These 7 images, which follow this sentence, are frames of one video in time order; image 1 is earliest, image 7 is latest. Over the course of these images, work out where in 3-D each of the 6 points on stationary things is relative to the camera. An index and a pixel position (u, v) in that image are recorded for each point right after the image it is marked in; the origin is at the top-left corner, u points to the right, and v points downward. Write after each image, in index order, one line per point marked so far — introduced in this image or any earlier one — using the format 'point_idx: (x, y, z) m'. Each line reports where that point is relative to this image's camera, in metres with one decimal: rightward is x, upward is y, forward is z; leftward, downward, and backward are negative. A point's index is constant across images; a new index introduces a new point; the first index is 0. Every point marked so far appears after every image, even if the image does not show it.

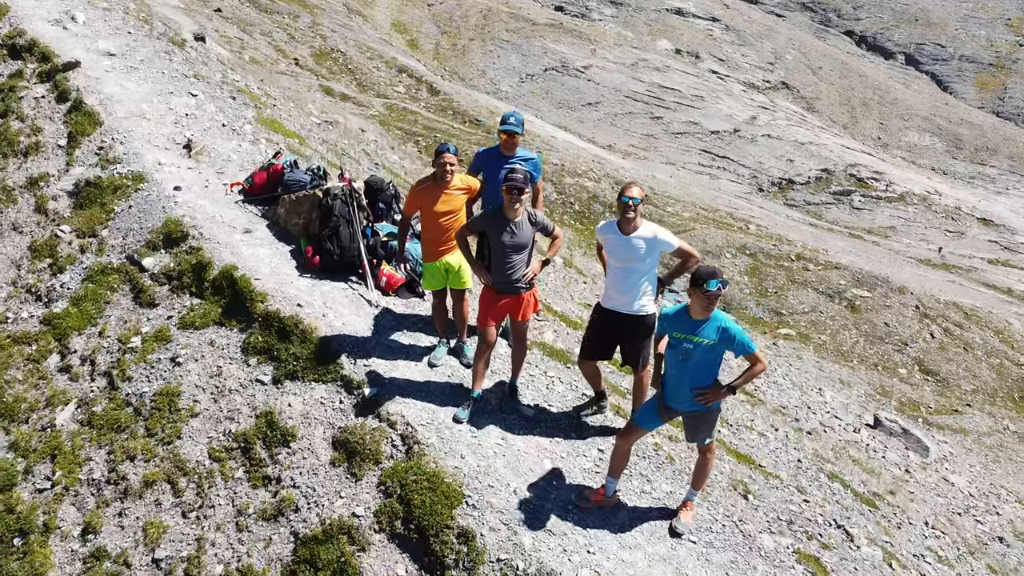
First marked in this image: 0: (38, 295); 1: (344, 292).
0: (-6.2, -0.1, +10.6) m
1: (-2.1, -0.2, +10.0) m
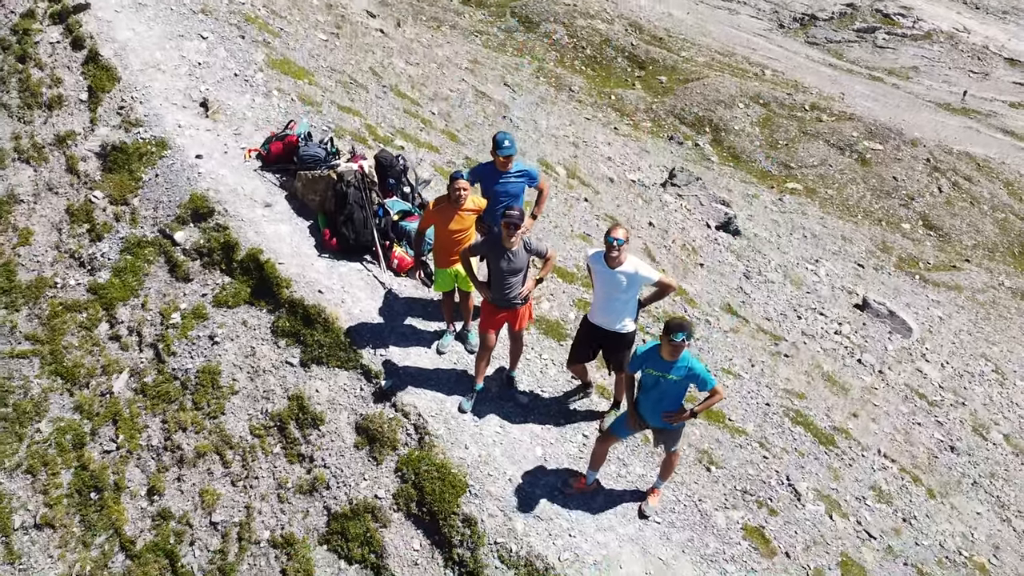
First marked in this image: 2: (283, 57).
0: (-6.2, +0.4, +11.7) m
1: (-2.1, +0.1, +11.0) m
2: (-4.4, +4.3, +15.6) m
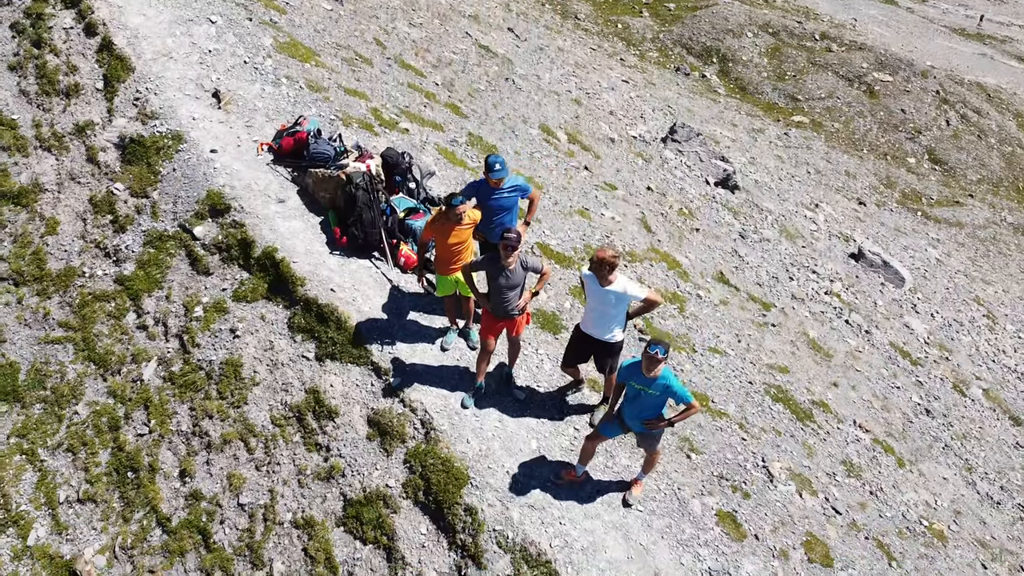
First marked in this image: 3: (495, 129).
0: (-6.2, +0.6, +12.4) m
1: (-2.1, +0.2, +11.8) m
2: (-4.3, +4.8, +16.0) m
3: (-0.4, +3.6, +18.4) m
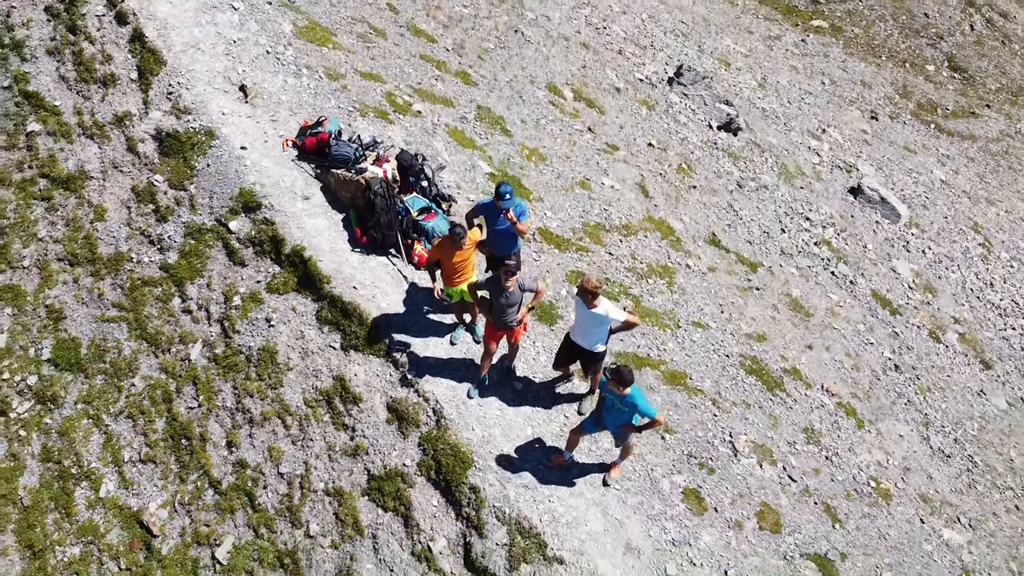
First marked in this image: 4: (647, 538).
0: (-6.1, +0.8, +13.9) m
1: (-2.0, +0.3, +13.2) m
2: (-4.2, +5.5, +16.8) m
3: (-0.2, +4.5, +19.3) m
4: (+1.8, -3.4, +11.2) m
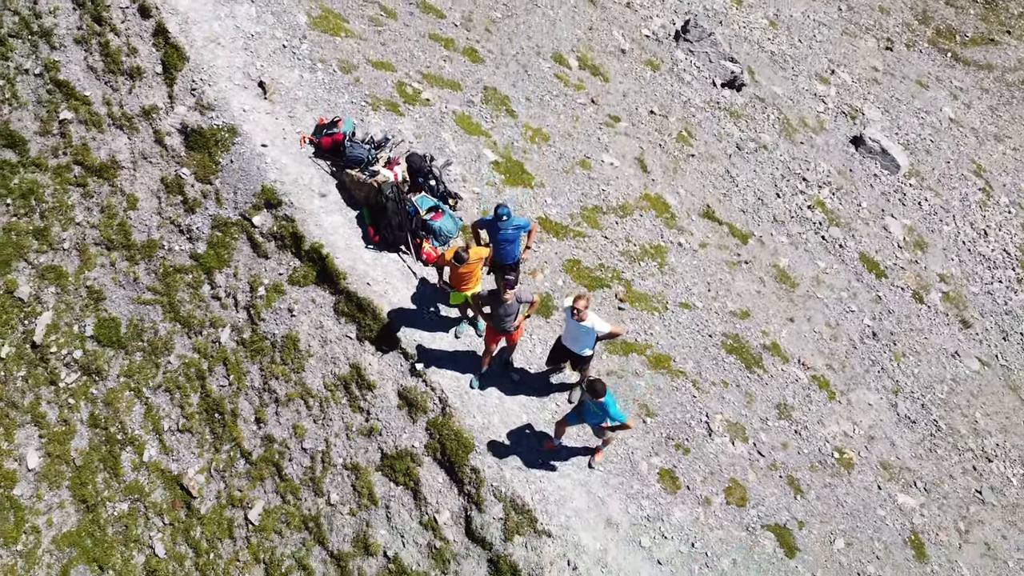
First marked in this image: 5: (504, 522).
0: (-6.1, +1.1, +15.1) m
1: (-2.0, +0.5, +14.4) m
2: (-4.1, +6.0, +17.4) m
3: (-0.1, +5.3, +20.0) m
4: (+1.8, -3.5, +12.8) m
5: (-0.1, -3.6, +12.4) m
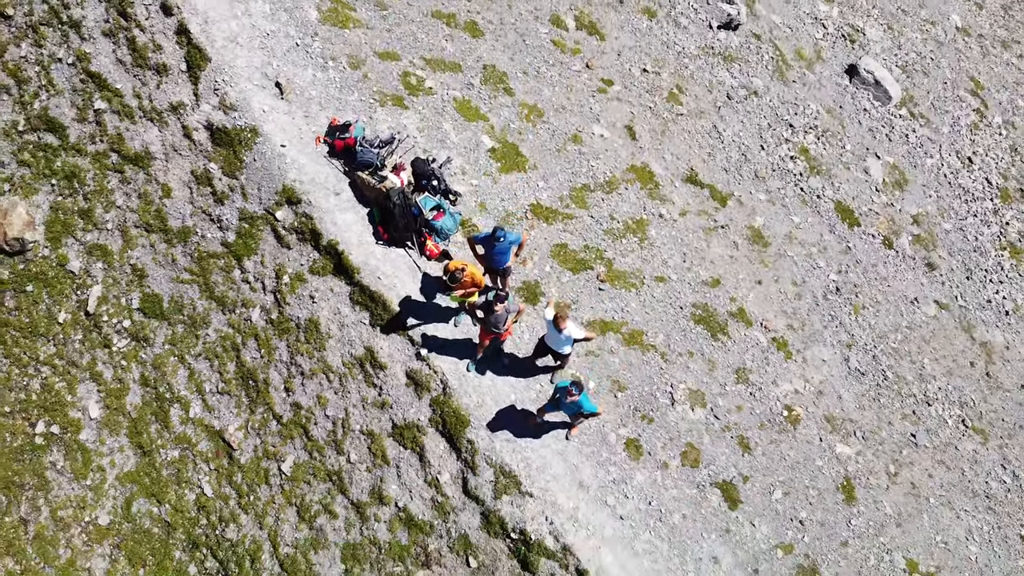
0: (-6.2, +1.4, +17.0) m
1: (-2.2, +0.7, +16.4) m
2: (-4.1, +6.7, +18.5) m
3: (-0.1, +6.3, +21.1) m
4: (+1.6, -3.6, +15.4) m
5: (-0.3, -3.6, +15.1) m
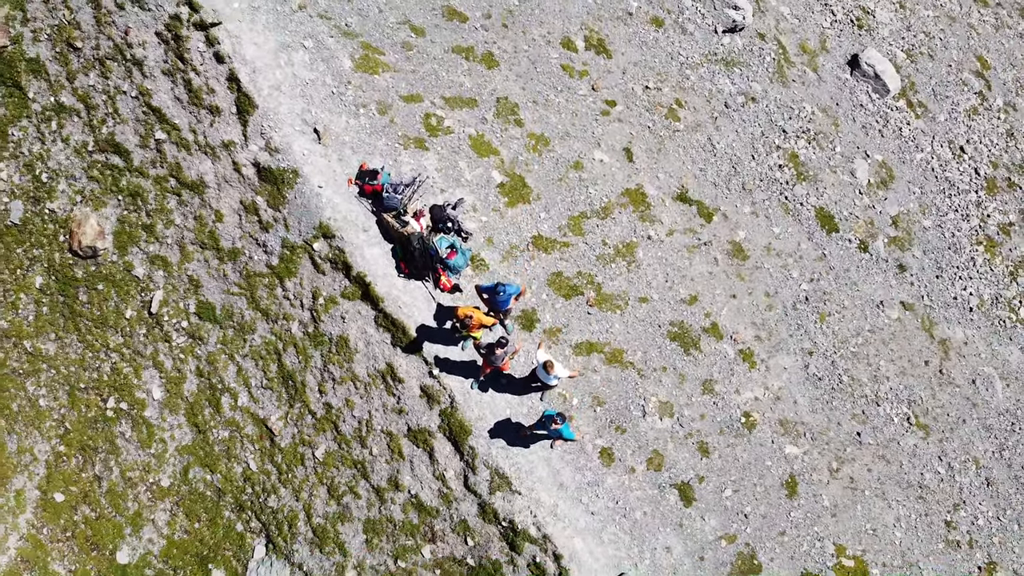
0: (-6.2, +1.1, +19.8) m
1: (-2.1, +0.1, +19.3) m
2: (-3.8, +6.3, +20.7) m
3: (+0.2, +6.1, +23.2) m
4: (+1.4, -4.4, +18.7) m
5: (-0.5, -4.4, +18.4) m
